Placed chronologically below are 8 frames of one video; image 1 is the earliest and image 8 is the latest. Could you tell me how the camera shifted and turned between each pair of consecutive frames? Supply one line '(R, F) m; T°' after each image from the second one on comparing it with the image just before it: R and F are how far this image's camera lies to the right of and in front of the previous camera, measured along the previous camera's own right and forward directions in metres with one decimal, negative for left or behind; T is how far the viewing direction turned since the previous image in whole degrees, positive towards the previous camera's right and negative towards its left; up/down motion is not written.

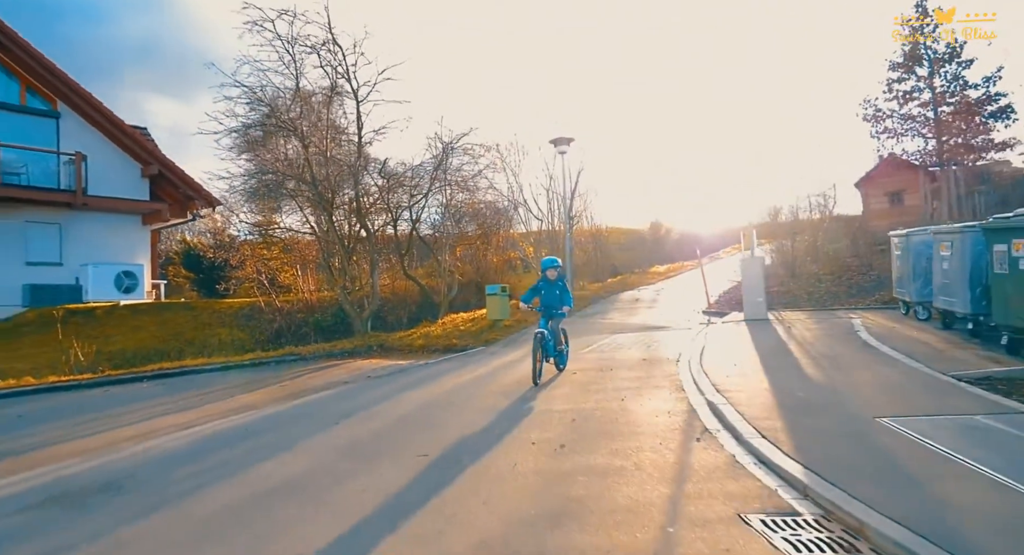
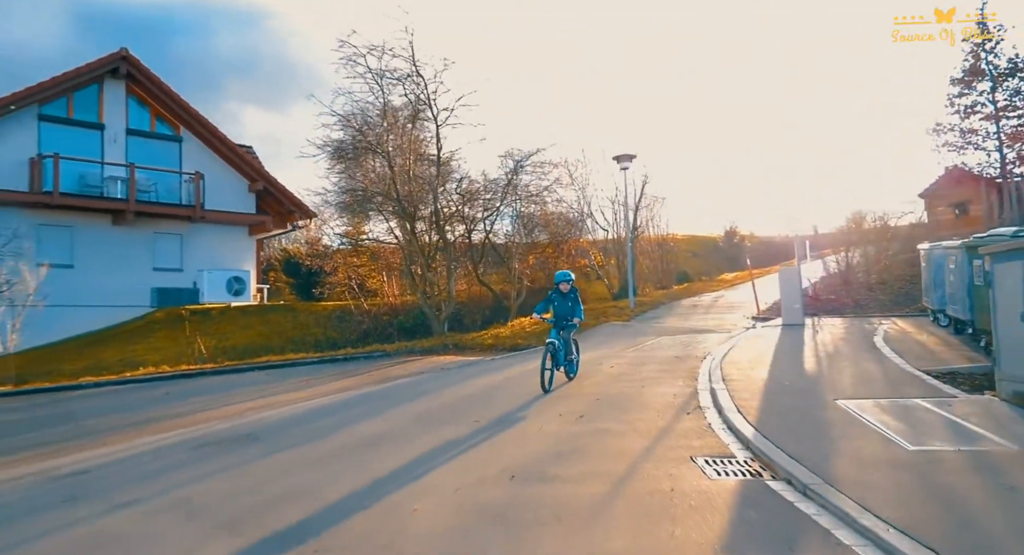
(+0.6, -1.7) m; -8°
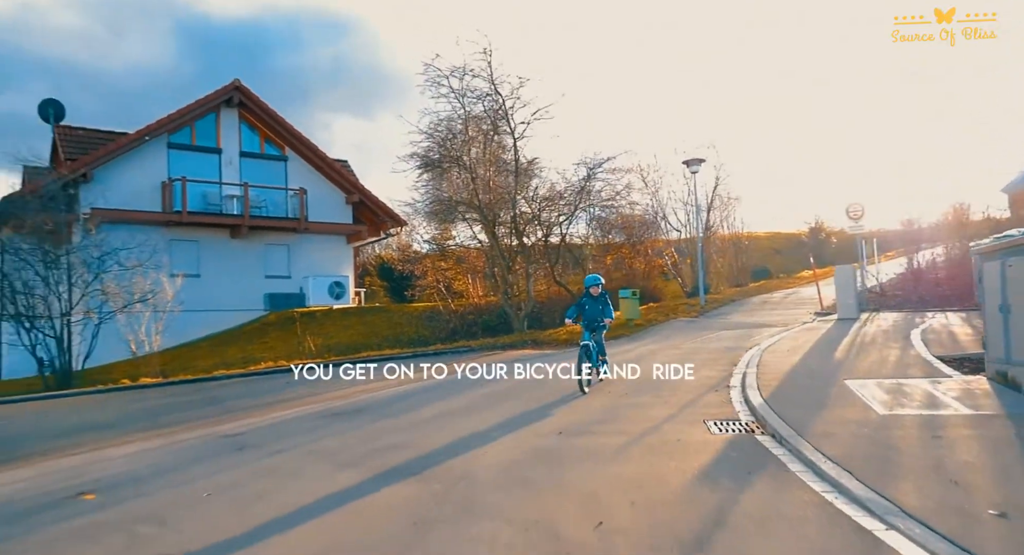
(+0.5, -1.7) m; -8°
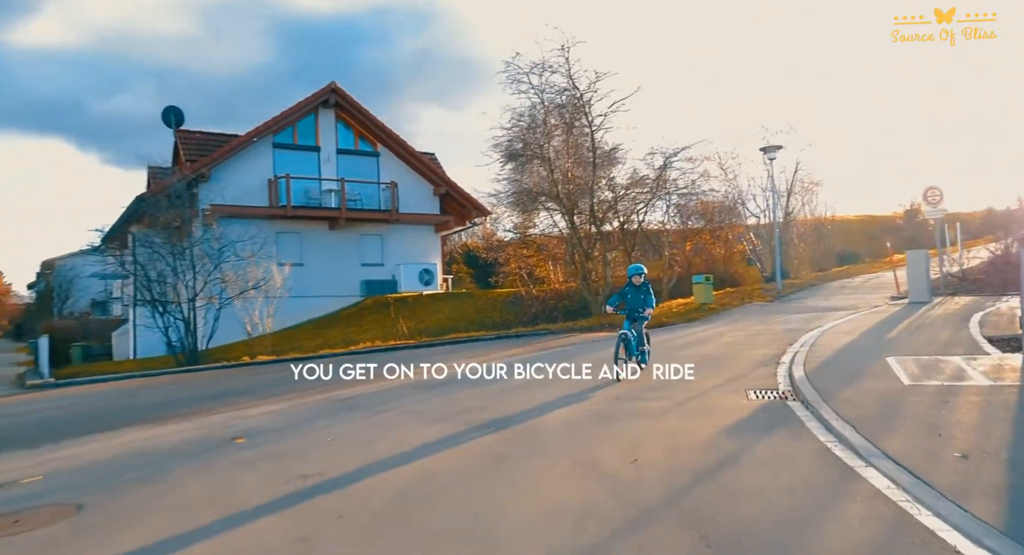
(+0.3, -1.3) m; -8°
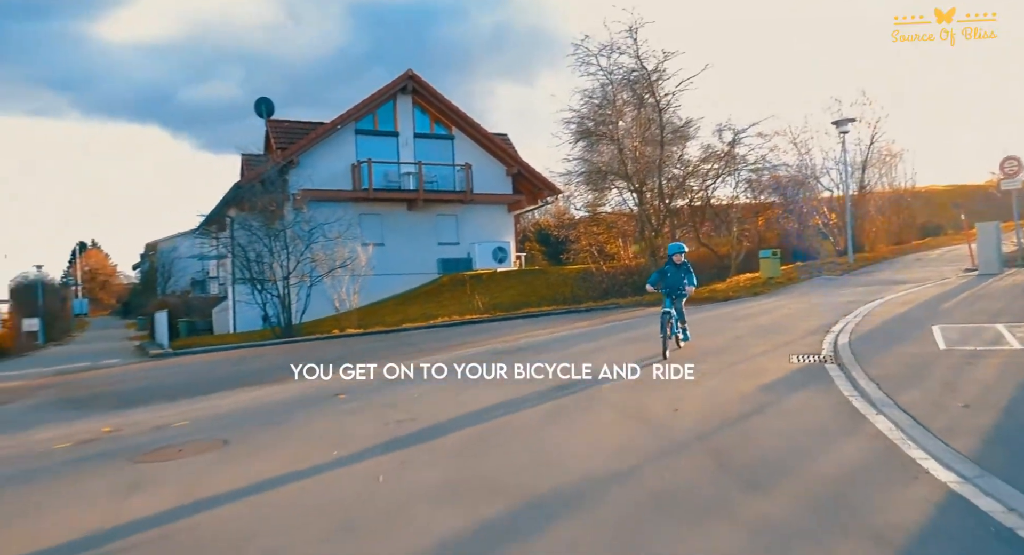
(+0.2, -1.1) m; -7°
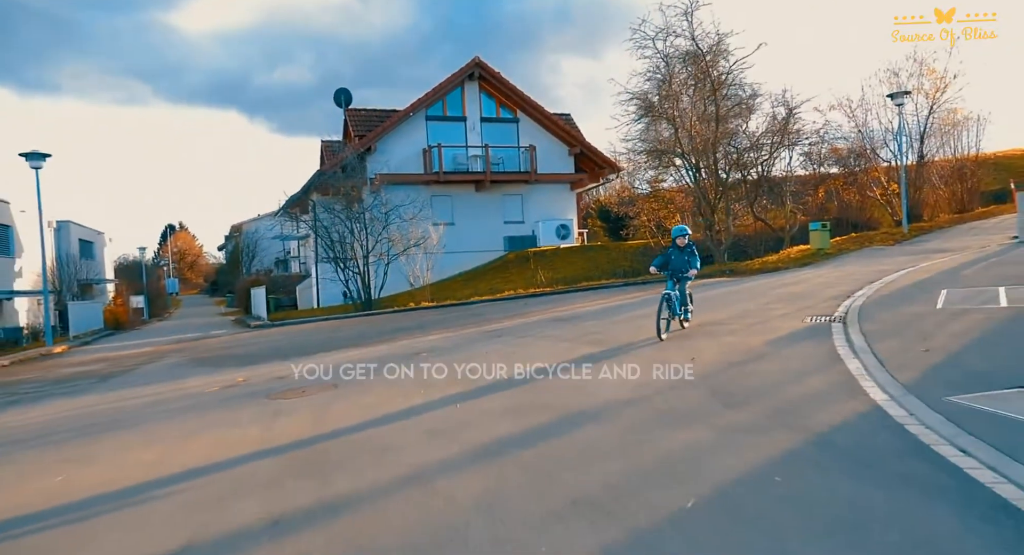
(+0.3, -1.7) m; -7°
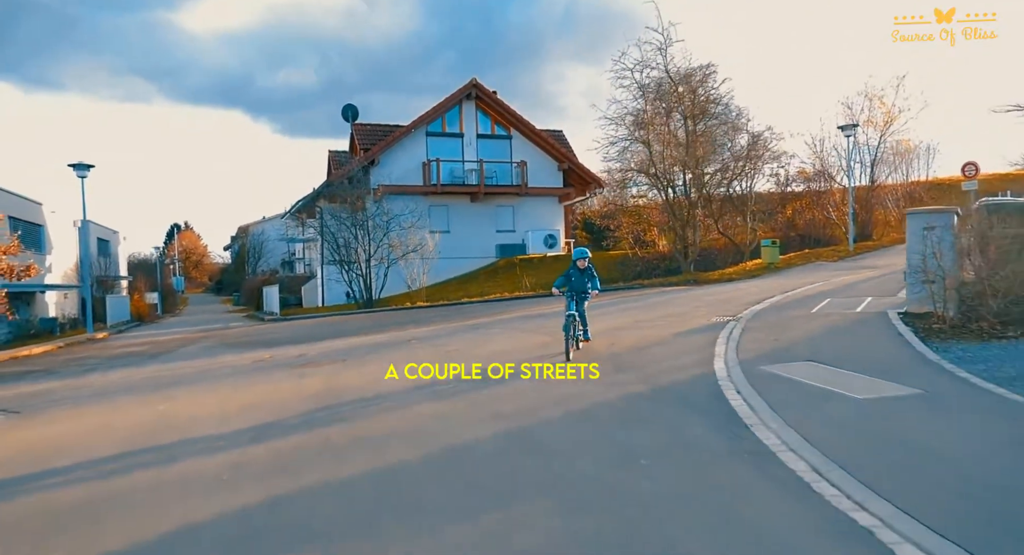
(+0.8, -2.3) m; 0°
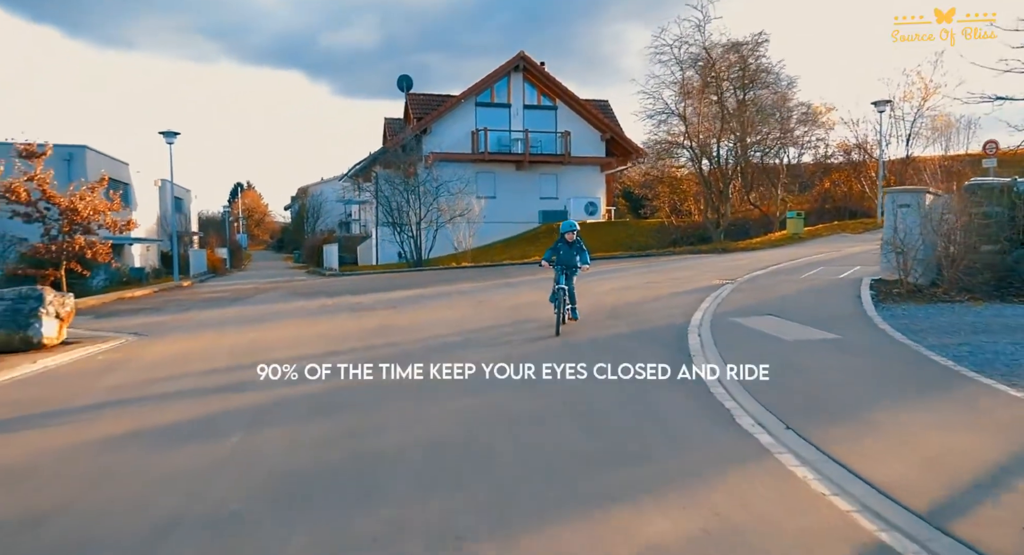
(+0.6, -1.8) m; -5°
